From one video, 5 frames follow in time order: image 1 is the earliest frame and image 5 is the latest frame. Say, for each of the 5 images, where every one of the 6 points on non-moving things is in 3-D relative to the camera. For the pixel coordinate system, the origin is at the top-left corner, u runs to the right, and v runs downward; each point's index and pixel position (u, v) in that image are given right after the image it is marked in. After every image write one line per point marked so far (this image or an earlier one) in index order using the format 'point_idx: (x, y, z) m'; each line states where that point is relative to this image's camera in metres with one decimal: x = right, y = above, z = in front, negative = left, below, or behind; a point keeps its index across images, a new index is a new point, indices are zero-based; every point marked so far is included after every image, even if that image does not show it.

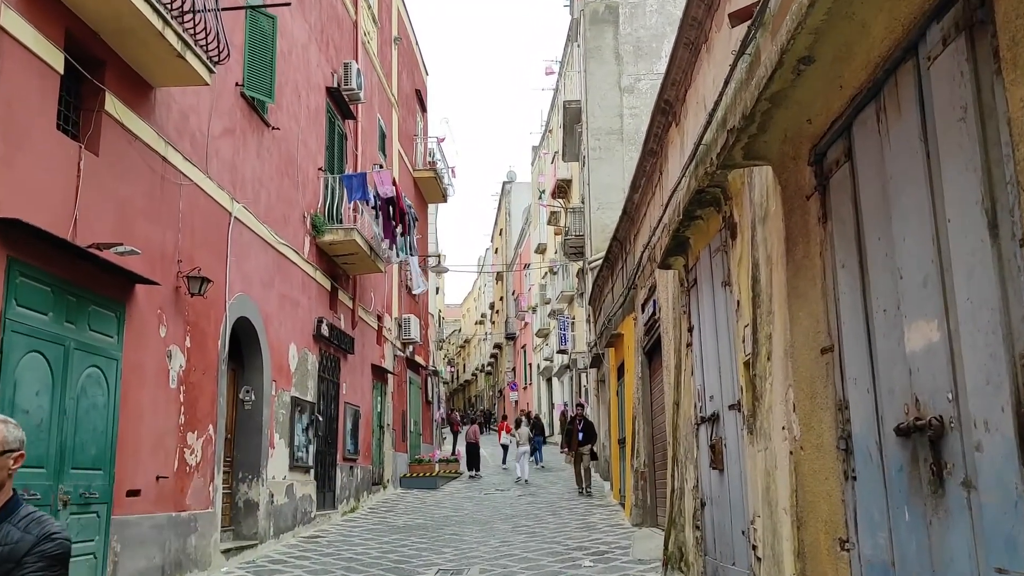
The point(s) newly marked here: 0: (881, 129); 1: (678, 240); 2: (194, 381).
0: (+1.3, +0.5, +3.1) m
1: (+1.3, +0.4, +6.9) m
2: (-2.9, -0.9, +8.3) m
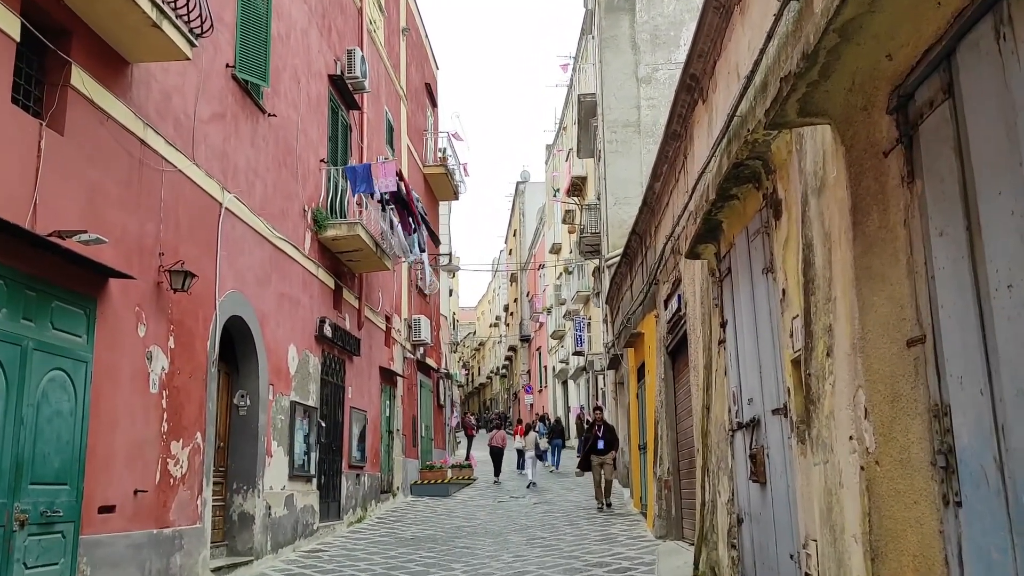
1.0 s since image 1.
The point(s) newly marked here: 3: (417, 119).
0: (+1.3, +0.6, +2.4) m
1: (+1.4, +0.4, +6.2) m
2: (-2.8, -0.8, +7.6) m
3: (-2.1, +3.7, +19.9) m
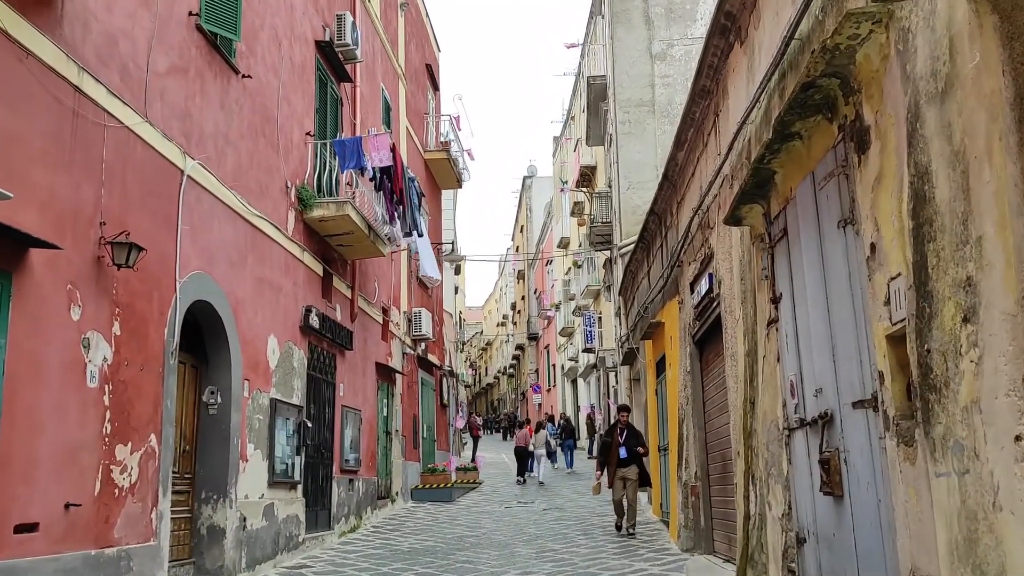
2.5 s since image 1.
0: (+1.3, +0.8, +1.2) m
1: (+1.4, +0.6, +5.0) m
2: (-2.8, -0.7, +6.5) m
3: (-2.0, +3.9, +18.8) m
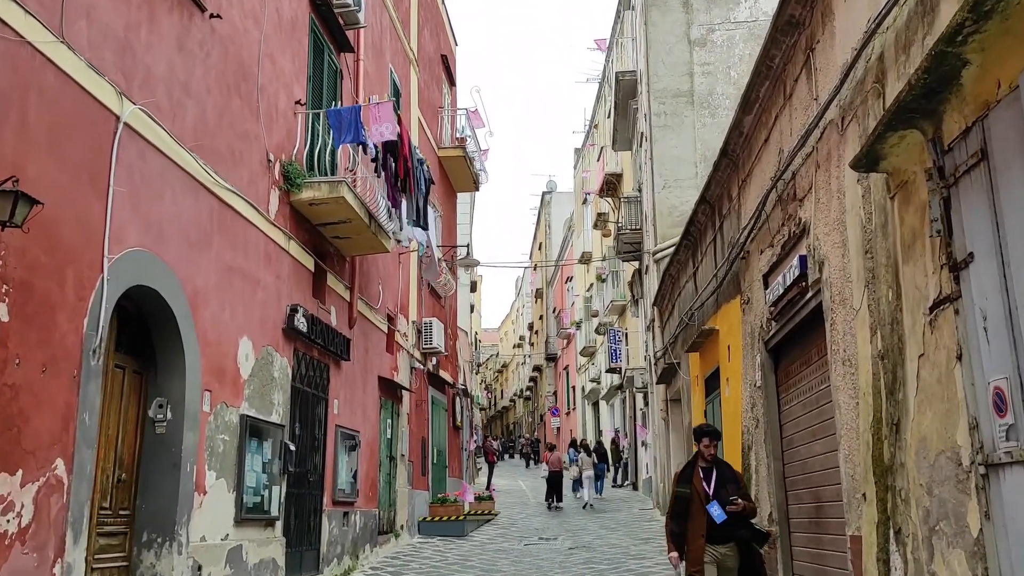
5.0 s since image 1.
0: (+1.4, +1.1, -0.6) m
1: (+1.6, +0.8, +3.3) m
2: (-2.6, -0.5, +4.8) m
3: (-1.5, +3.7, +17.1) m
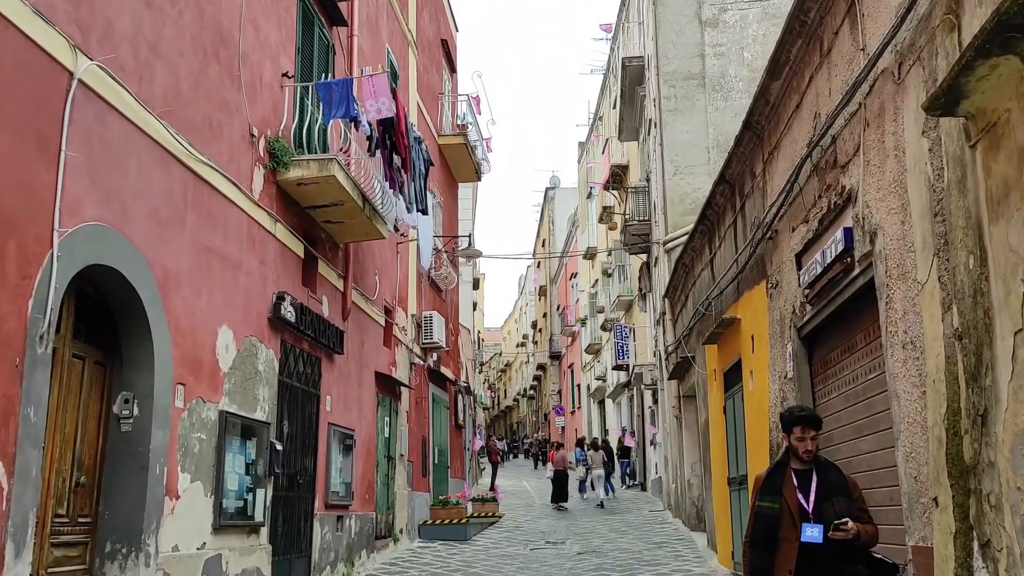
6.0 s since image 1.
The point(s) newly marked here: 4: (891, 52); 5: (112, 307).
0: (+1.4, +1.2, -1.2) m
1: (+1.6, +0.9, +2.6) m
2: (-2.6, -0.4, +4.1) m
3: (-1.5, +3.8, +16.5) m
4: (+1.9, +1.2, +4.5) m
5: (-2.6, -0.1, +5.8) m
